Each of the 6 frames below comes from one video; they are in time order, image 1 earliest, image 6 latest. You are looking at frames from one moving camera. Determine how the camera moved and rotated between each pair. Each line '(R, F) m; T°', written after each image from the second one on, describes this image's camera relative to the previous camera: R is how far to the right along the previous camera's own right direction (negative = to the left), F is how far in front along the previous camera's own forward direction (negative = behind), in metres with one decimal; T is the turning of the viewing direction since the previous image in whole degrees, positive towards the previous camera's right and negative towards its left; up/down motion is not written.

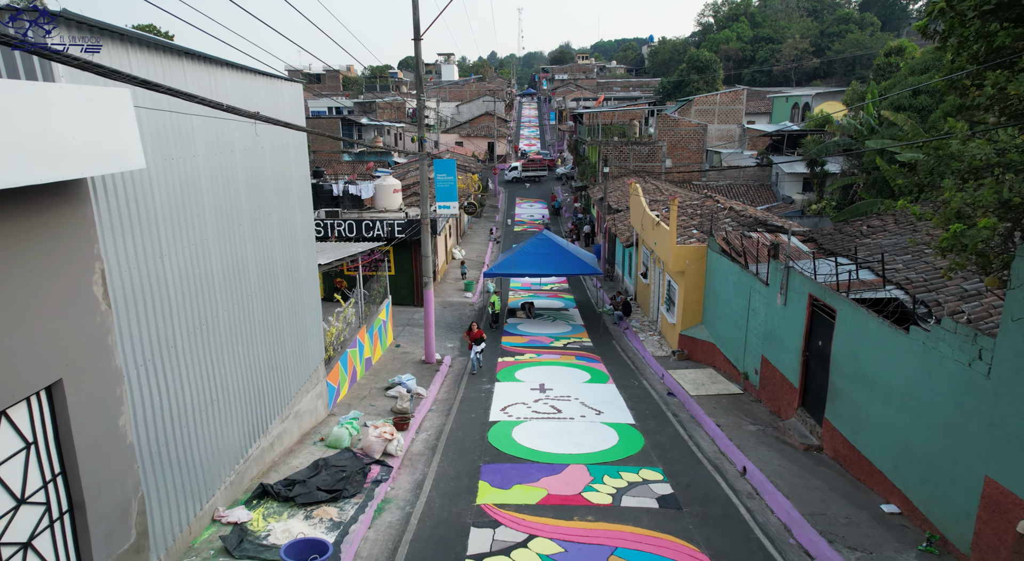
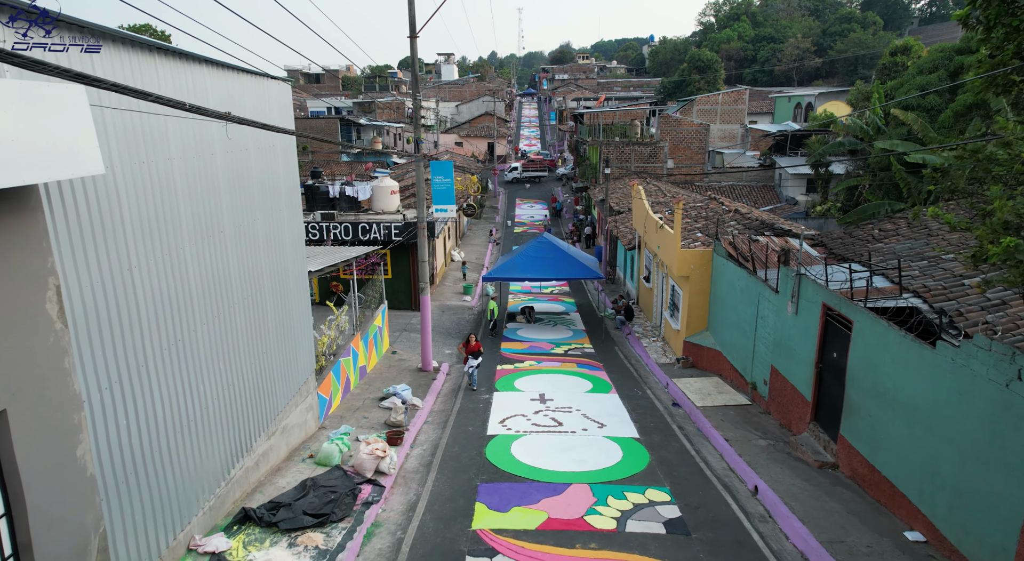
(0.0, +0.6) m; 0°
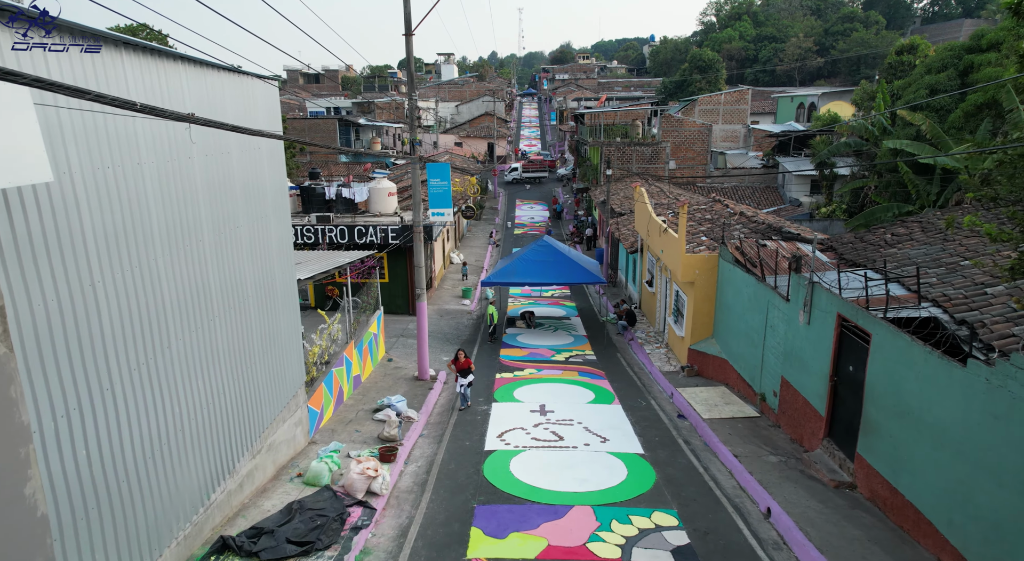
(0.0, +0.6) m; 0°
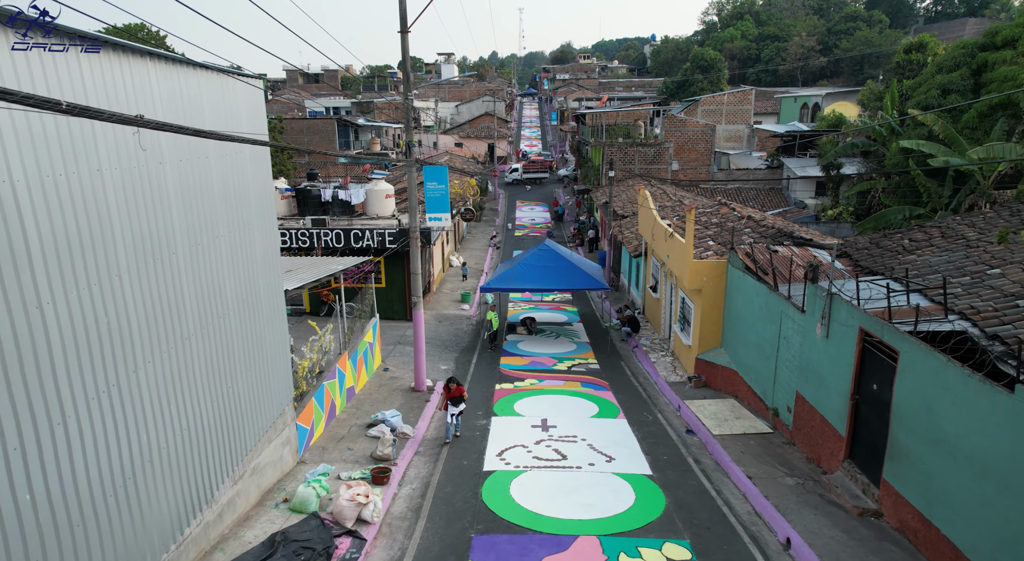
(0.0, +0.7) m; 0°
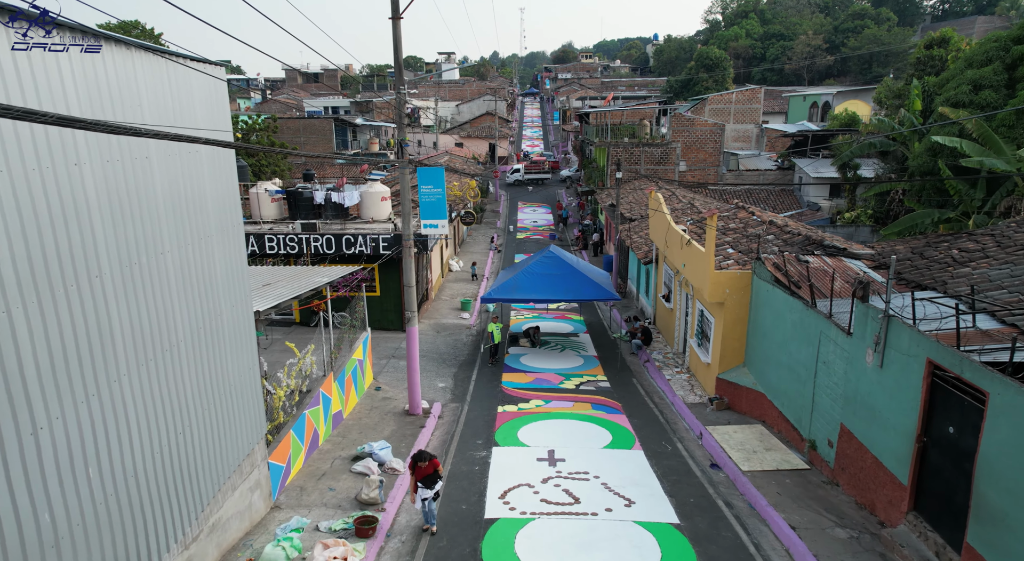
(-0.1, +1.5) m; 0°
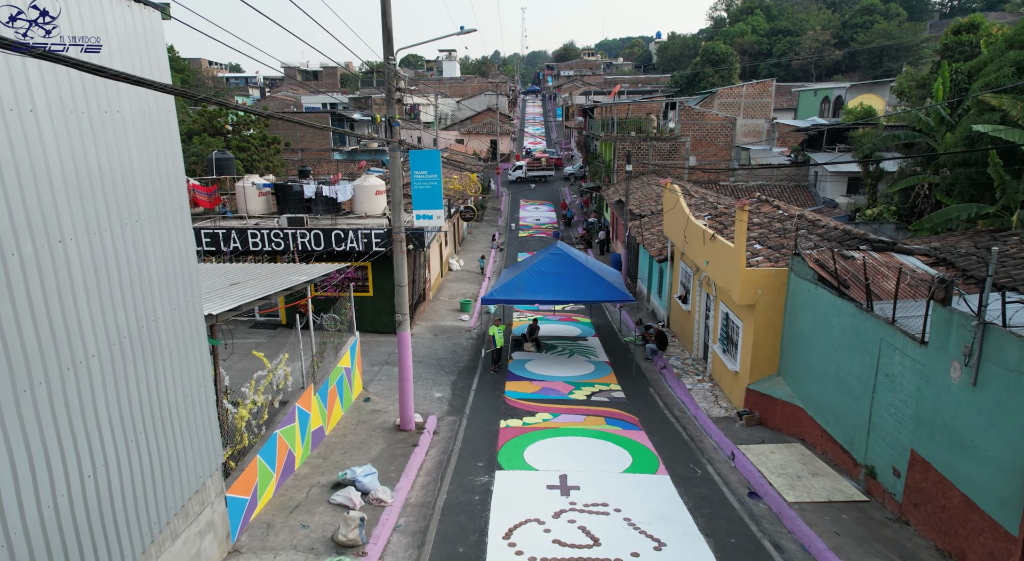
(-0.1, +1.7) m; 0°
